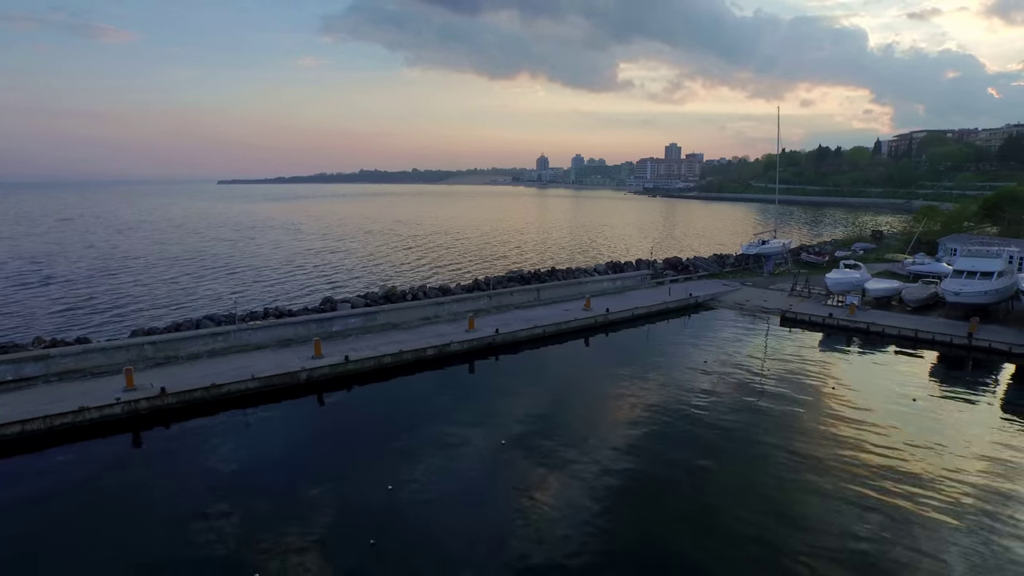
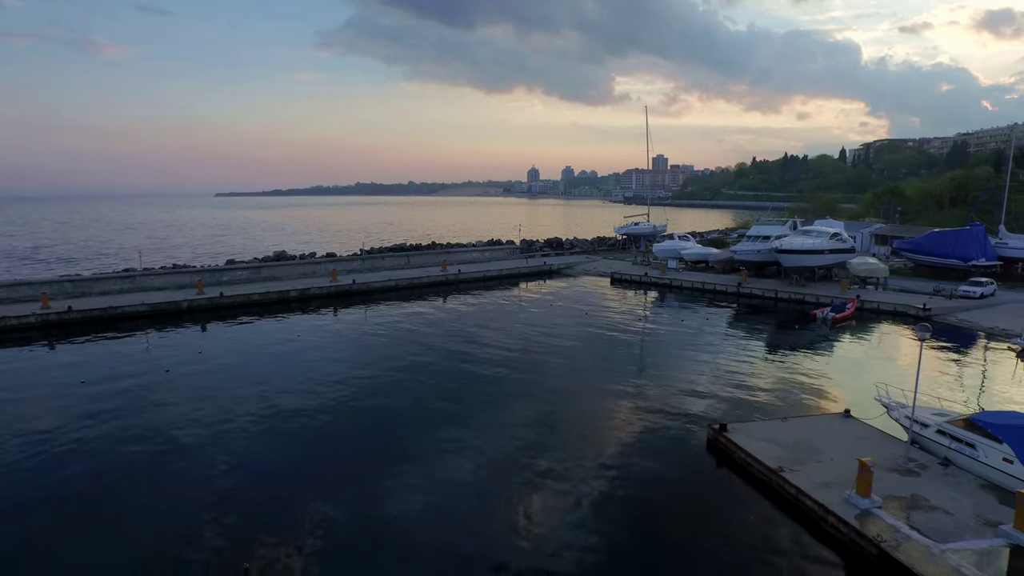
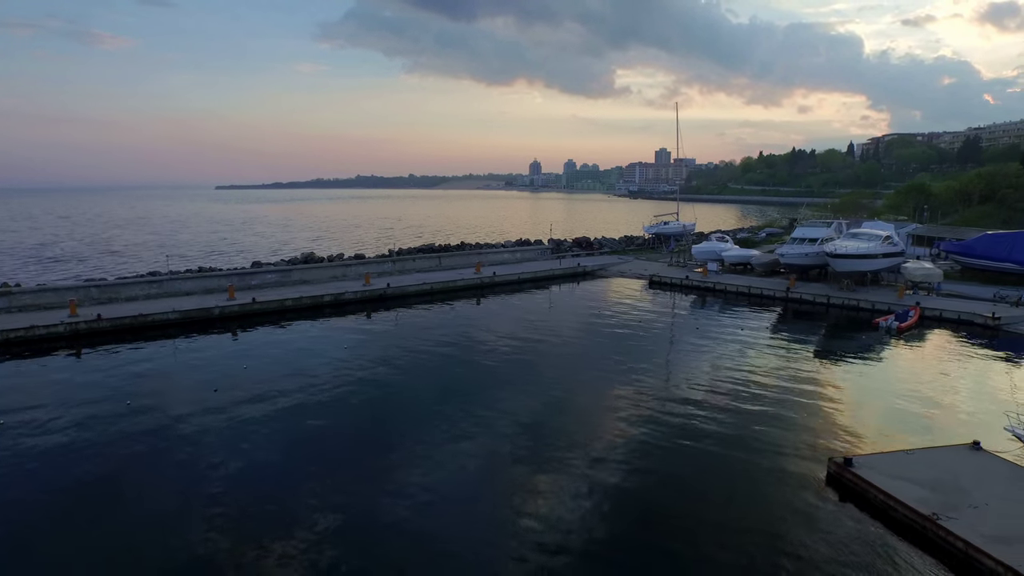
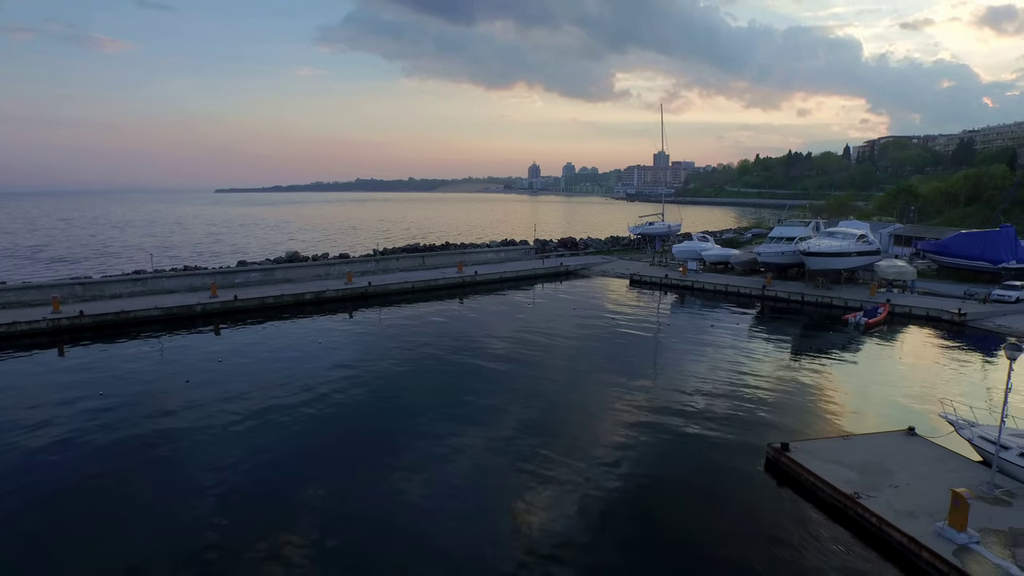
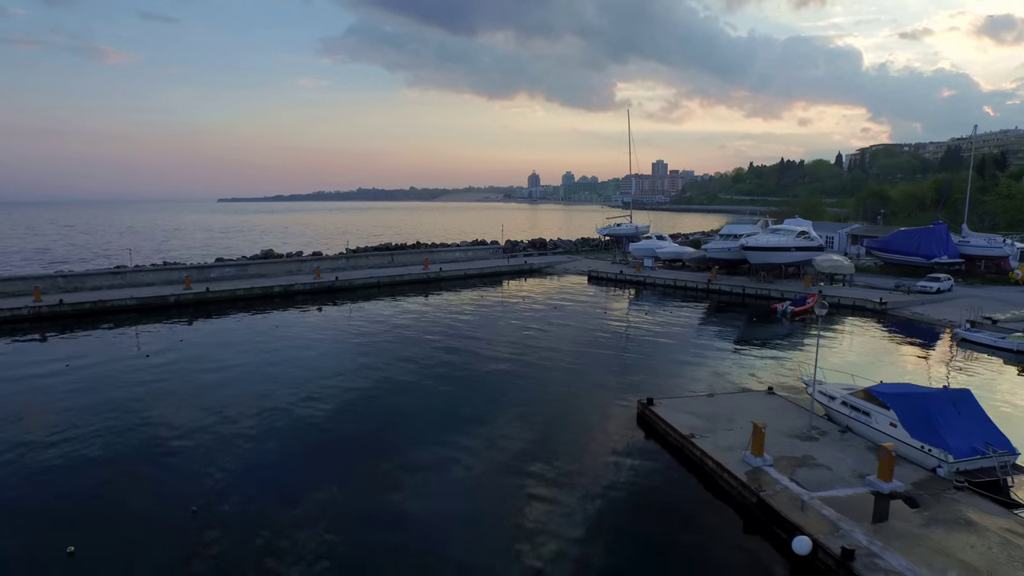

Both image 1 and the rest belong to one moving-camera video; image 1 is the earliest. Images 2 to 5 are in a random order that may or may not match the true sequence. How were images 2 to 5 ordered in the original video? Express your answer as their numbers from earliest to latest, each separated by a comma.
3, 4, 2, 5
